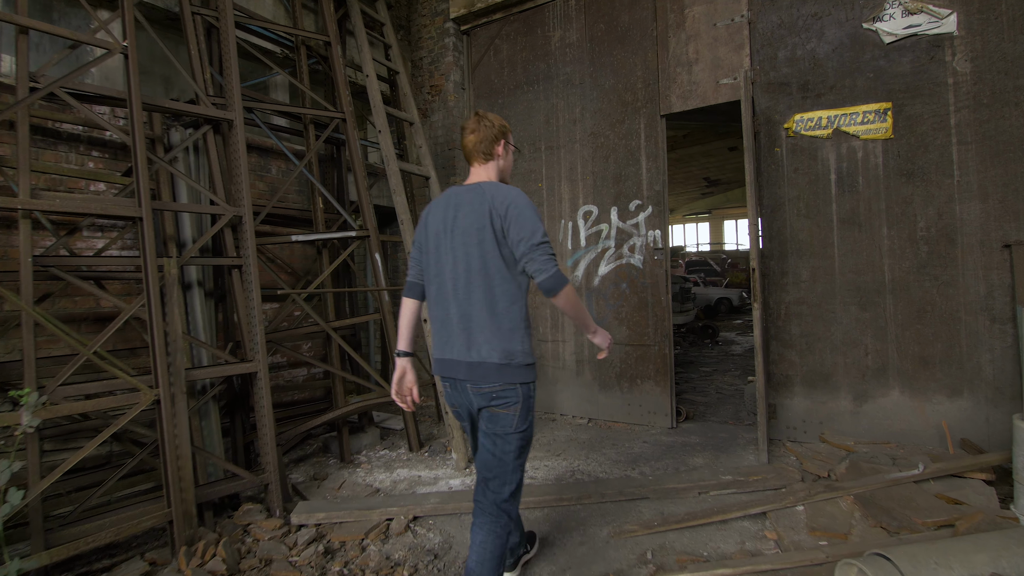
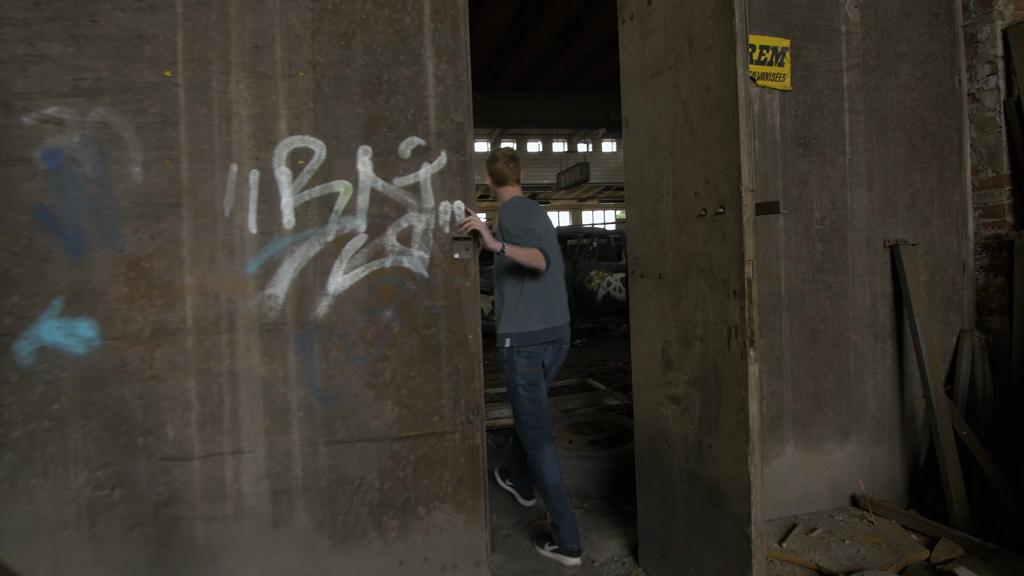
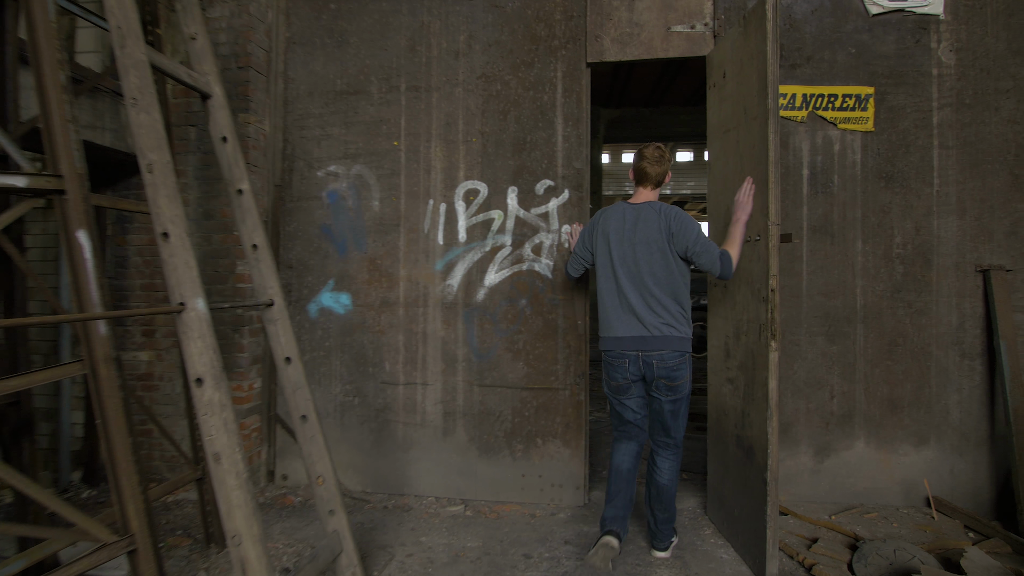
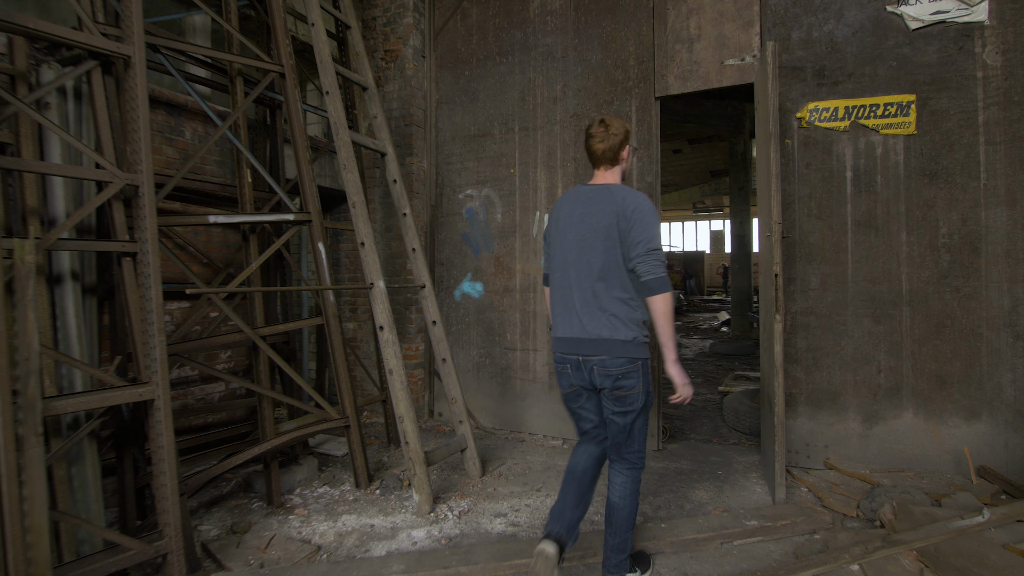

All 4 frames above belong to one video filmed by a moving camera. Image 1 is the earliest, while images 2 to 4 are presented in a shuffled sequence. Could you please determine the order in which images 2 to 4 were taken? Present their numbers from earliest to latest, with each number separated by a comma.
4, 3, 2
